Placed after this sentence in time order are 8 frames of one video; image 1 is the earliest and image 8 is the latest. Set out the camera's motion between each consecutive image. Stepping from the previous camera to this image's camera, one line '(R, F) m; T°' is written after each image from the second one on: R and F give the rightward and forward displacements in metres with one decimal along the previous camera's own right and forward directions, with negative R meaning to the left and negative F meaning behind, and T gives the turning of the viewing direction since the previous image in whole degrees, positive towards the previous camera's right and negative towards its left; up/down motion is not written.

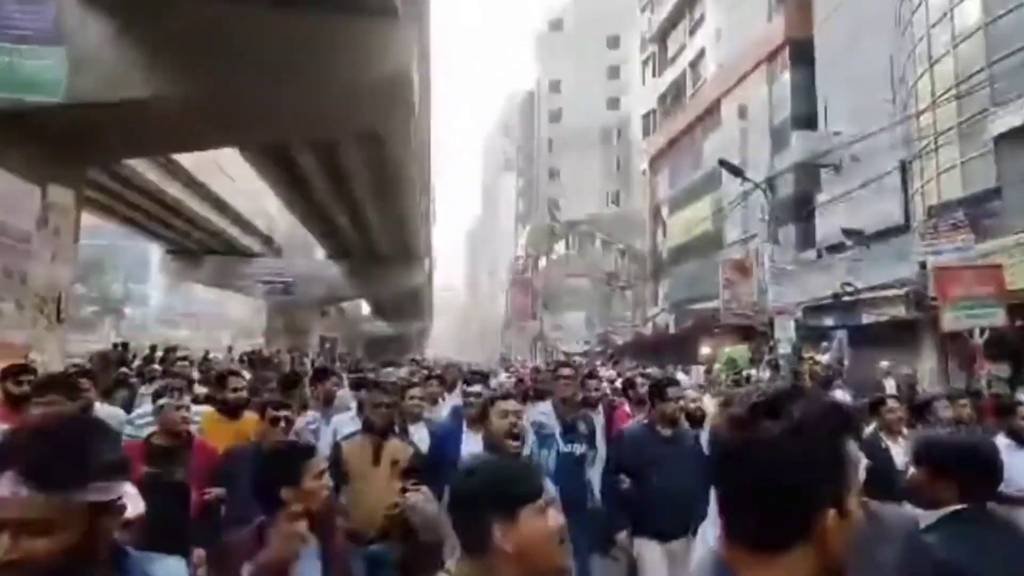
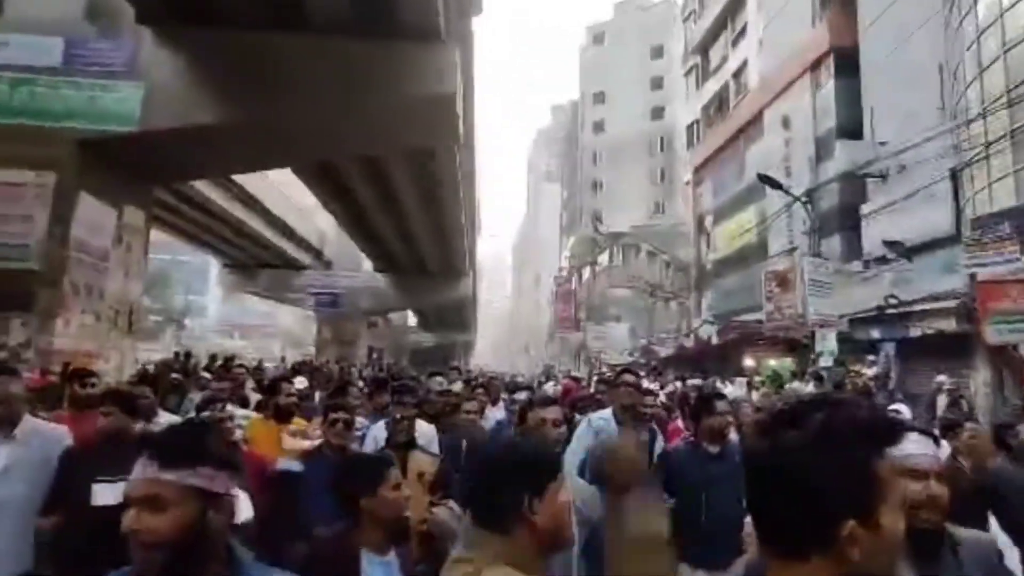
(-0.1, -0.6) m; -2°
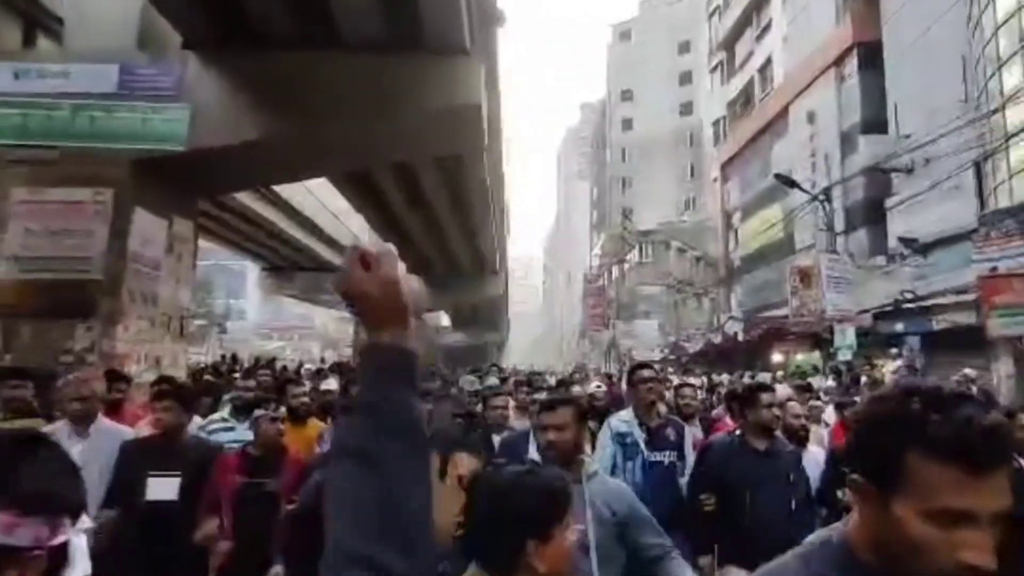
(0.0, -0.8) m; -2°
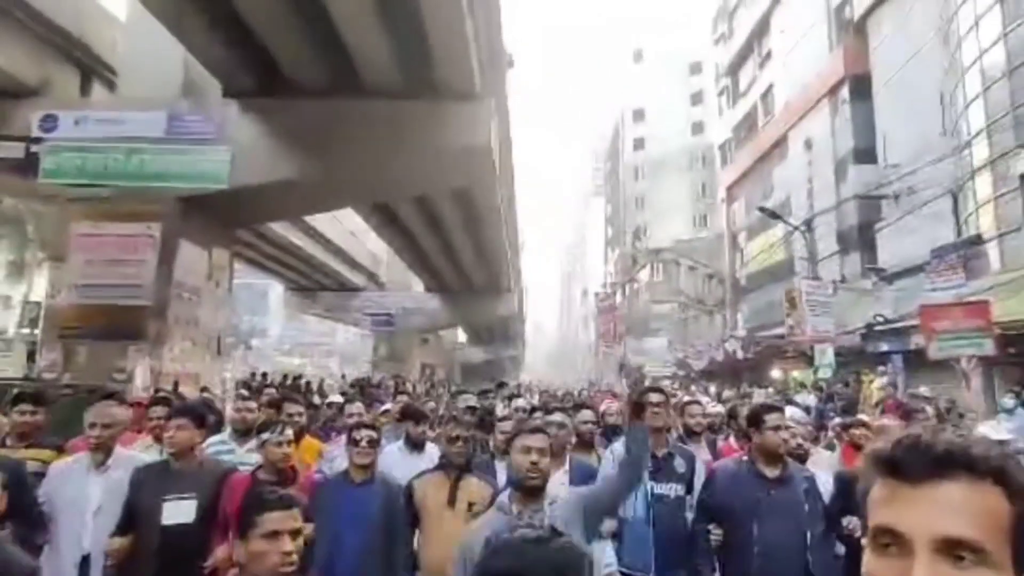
(+0.2, -1.5) m; -1°
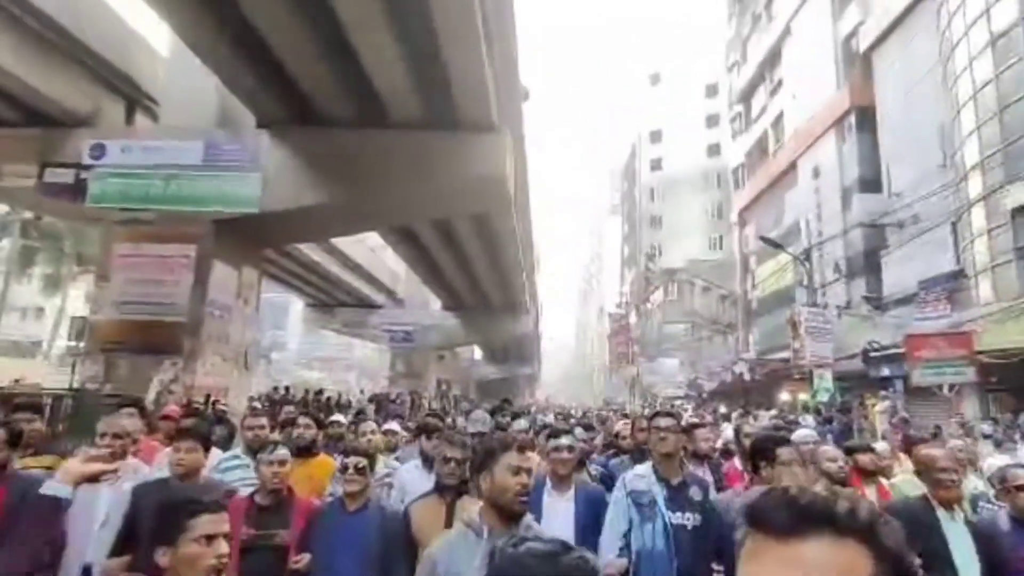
(0.0, -0.9) m; -1°
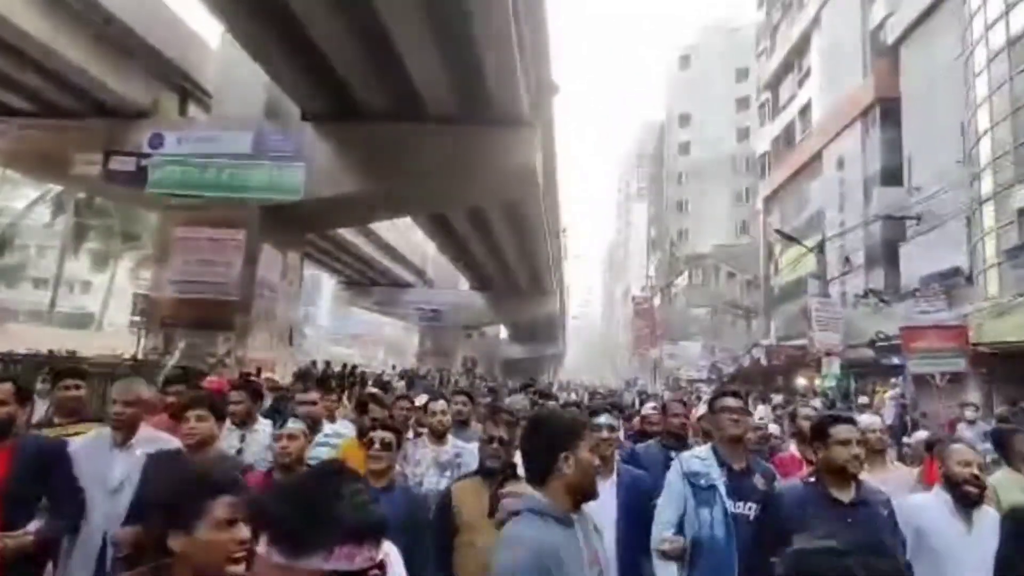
(0.0, -1.1) m; -1°
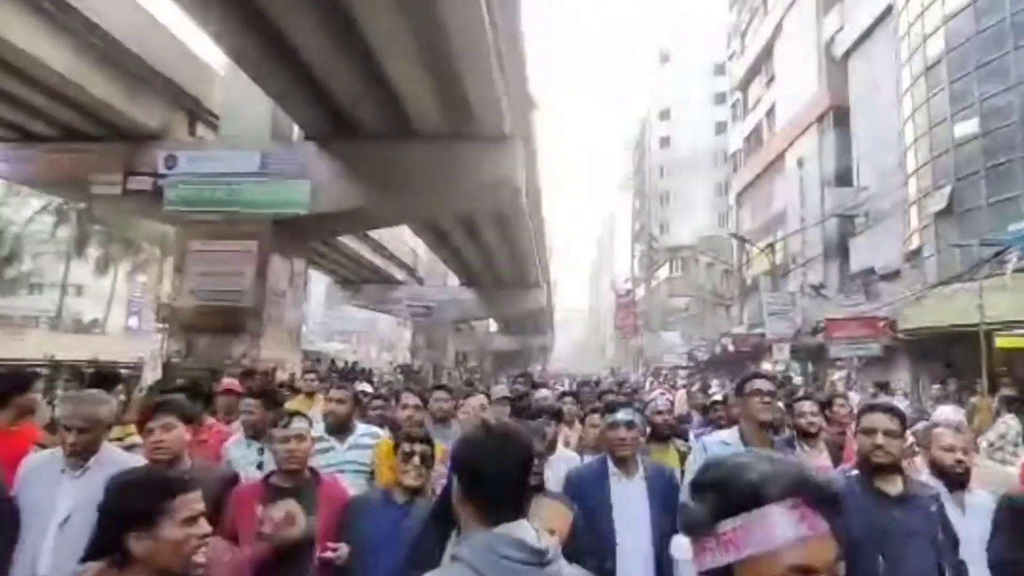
(+0.1, -2.2) m; +1°
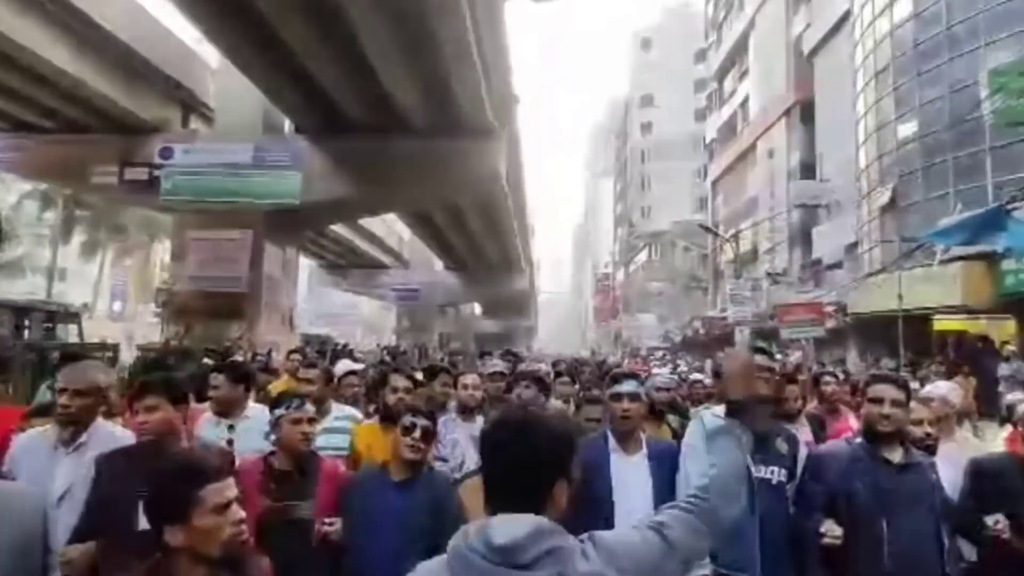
(+0.1, -1.4) m; +1°
